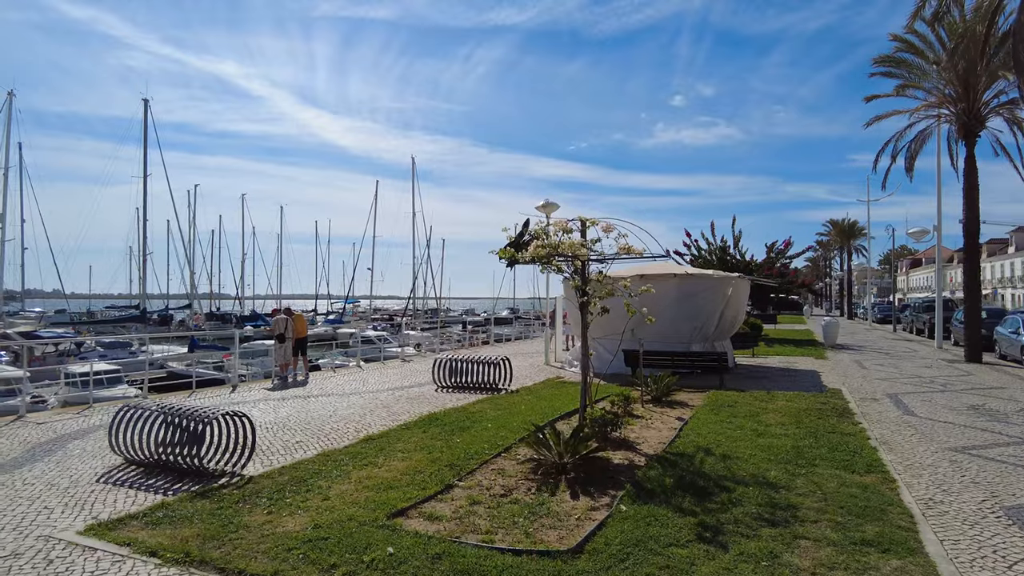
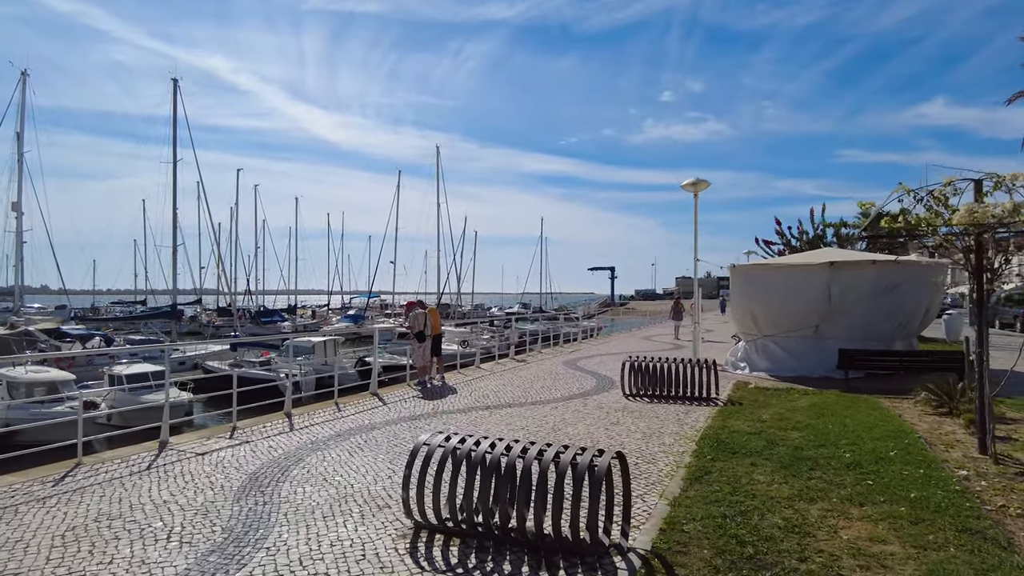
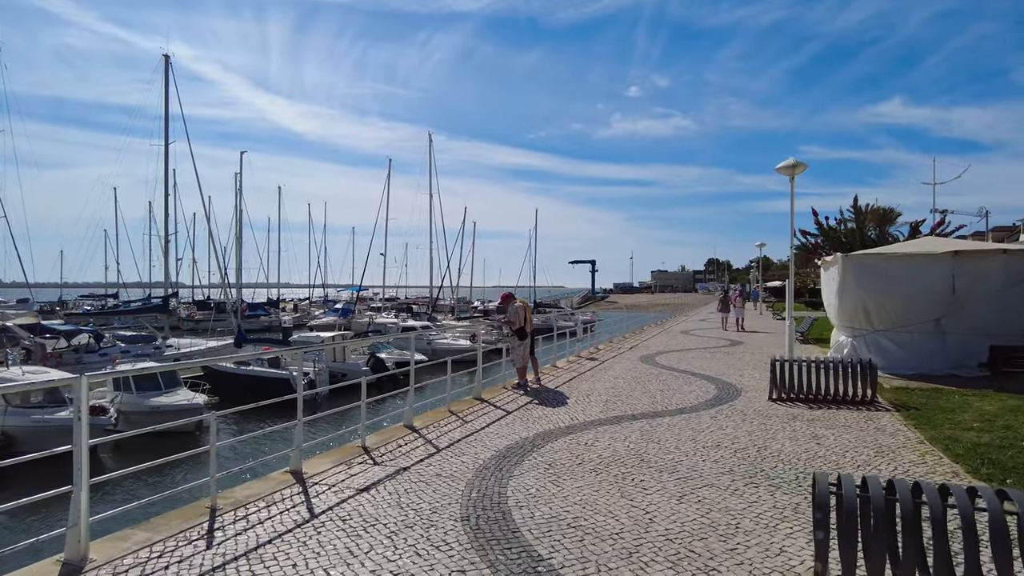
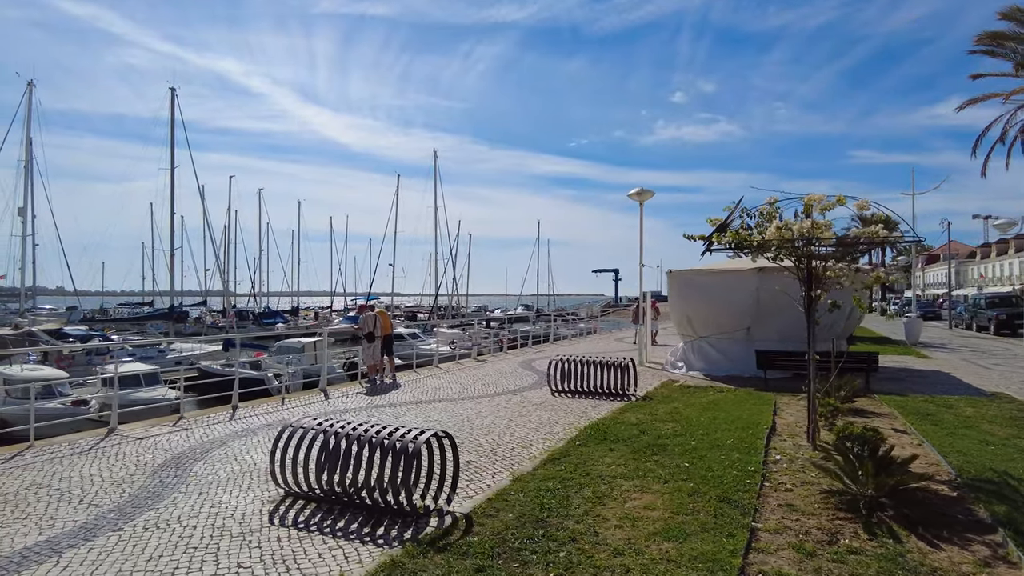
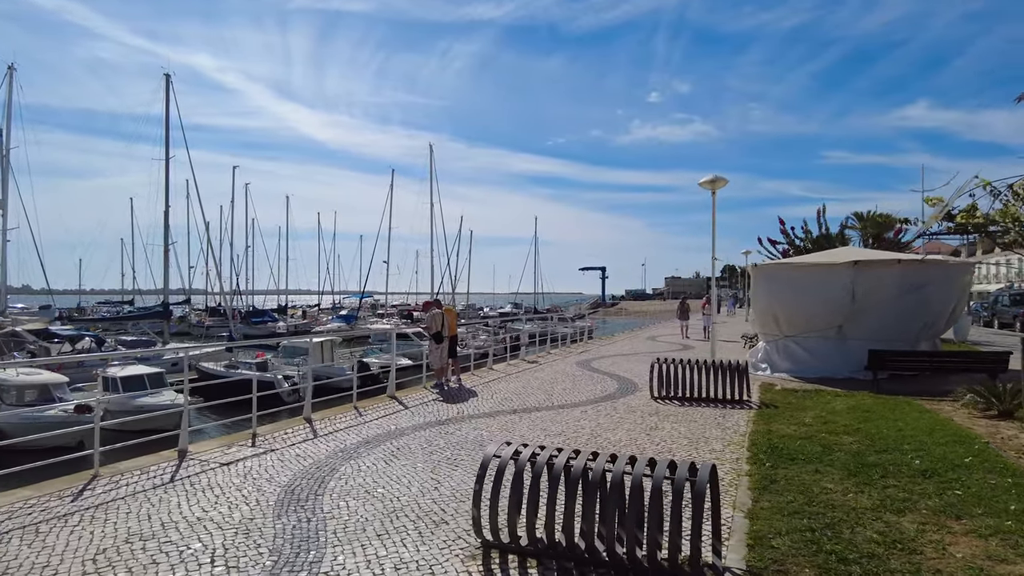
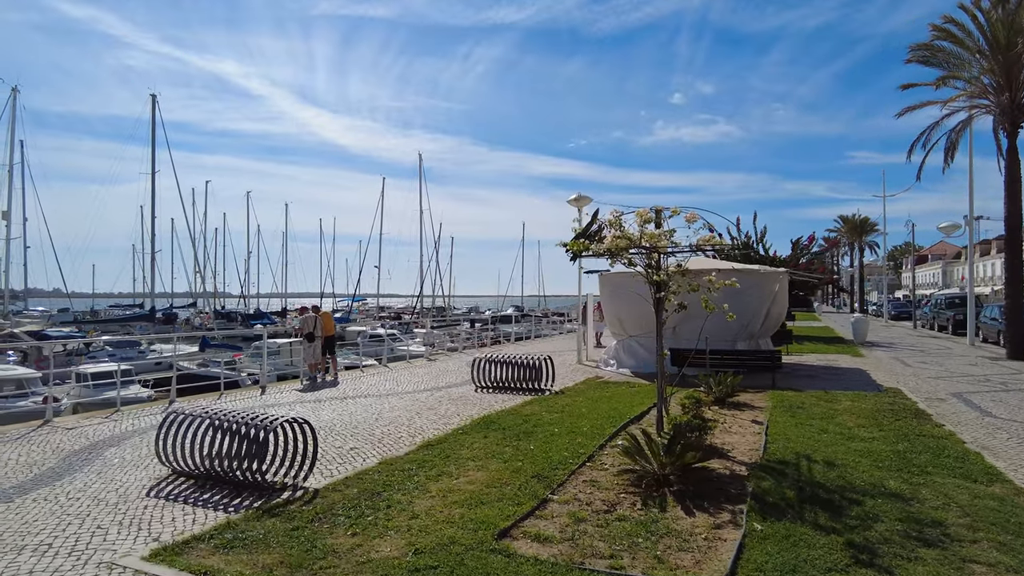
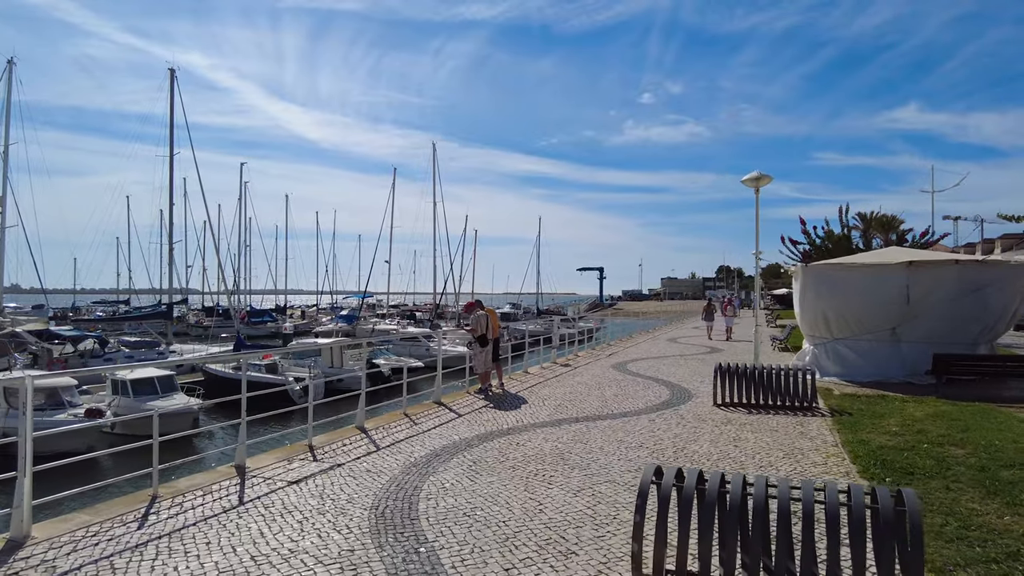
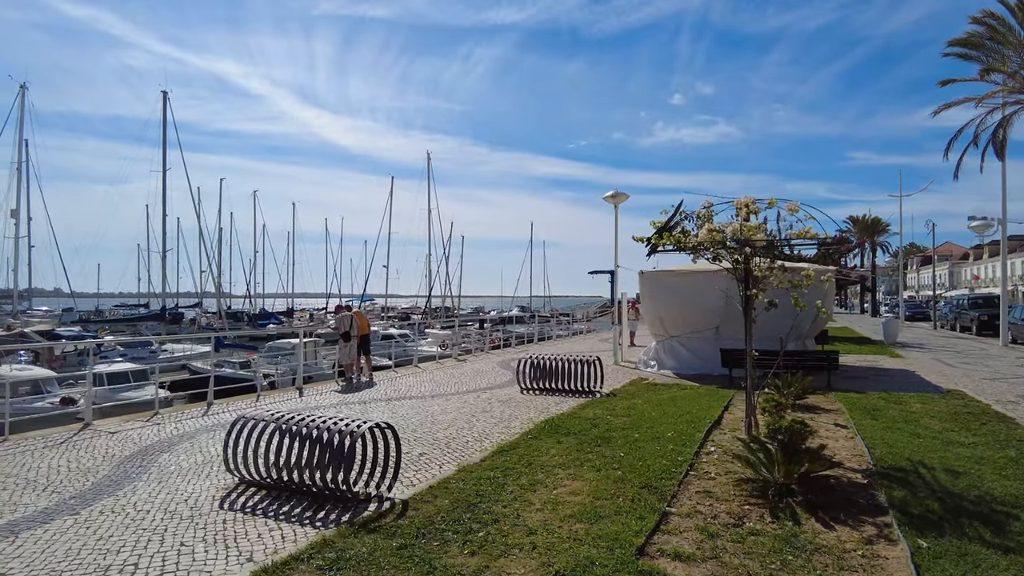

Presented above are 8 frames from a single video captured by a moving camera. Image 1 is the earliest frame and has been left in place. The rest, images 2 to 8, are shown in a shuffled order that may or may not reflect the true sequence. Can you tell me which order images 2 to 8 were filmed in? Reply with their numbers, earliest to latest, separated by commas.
6, 8, 4, 2, 5, 7, 3
